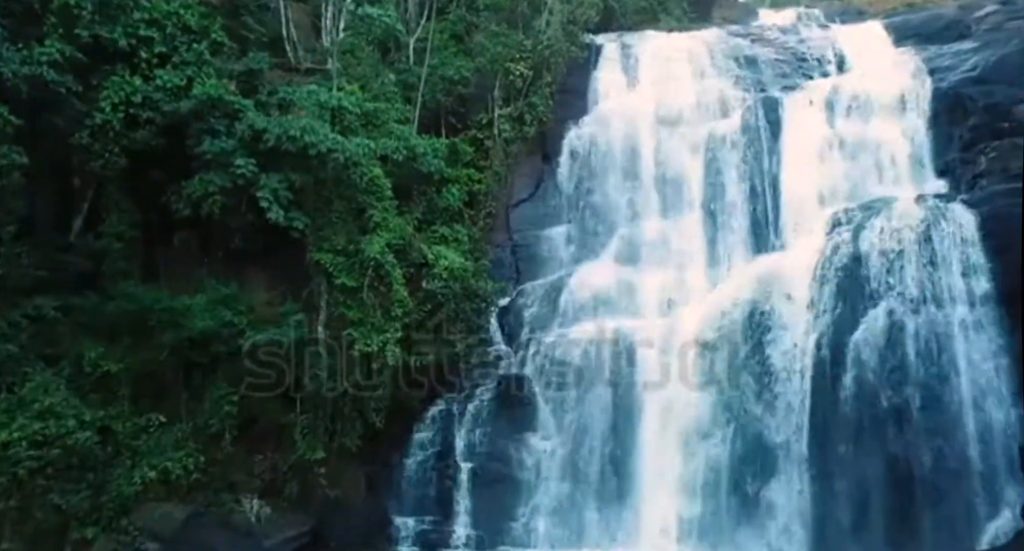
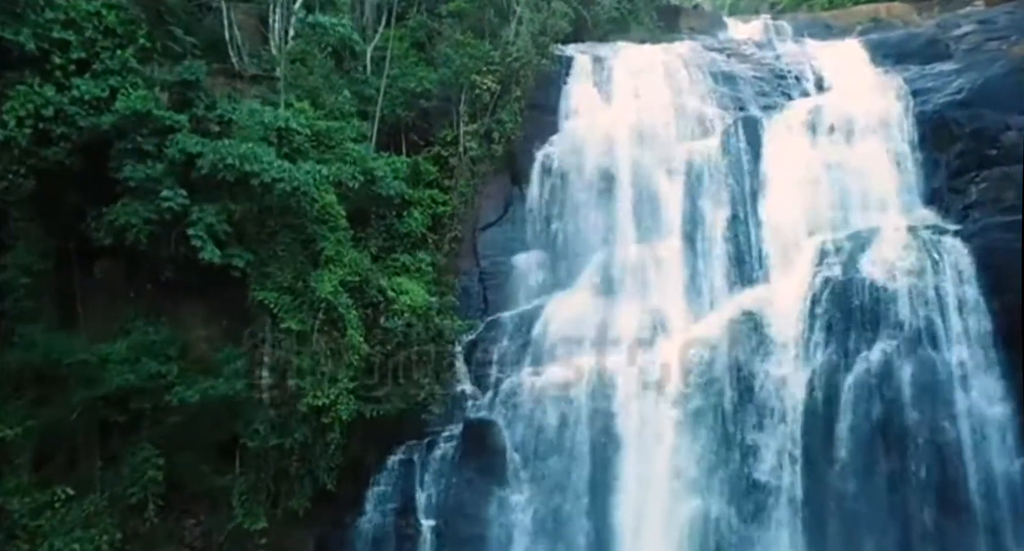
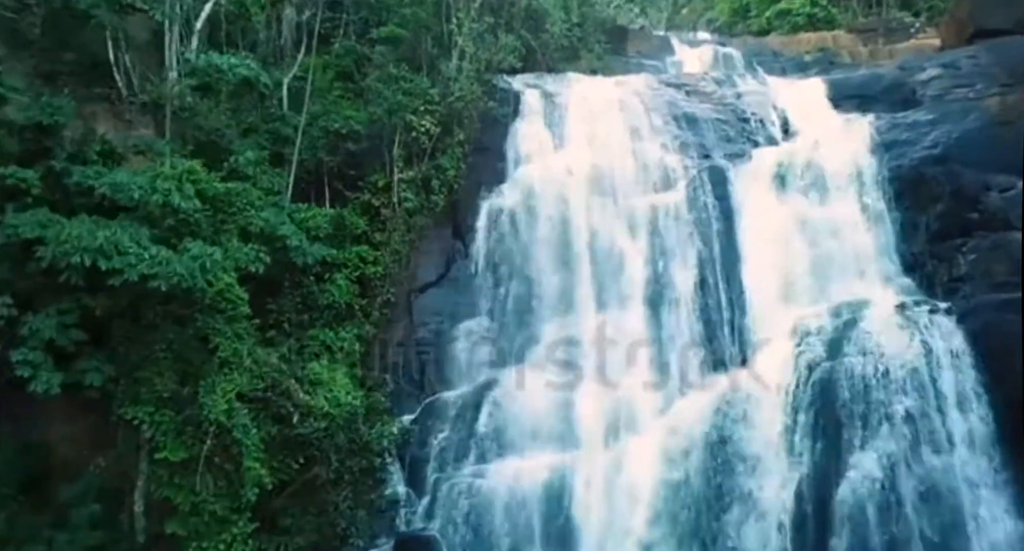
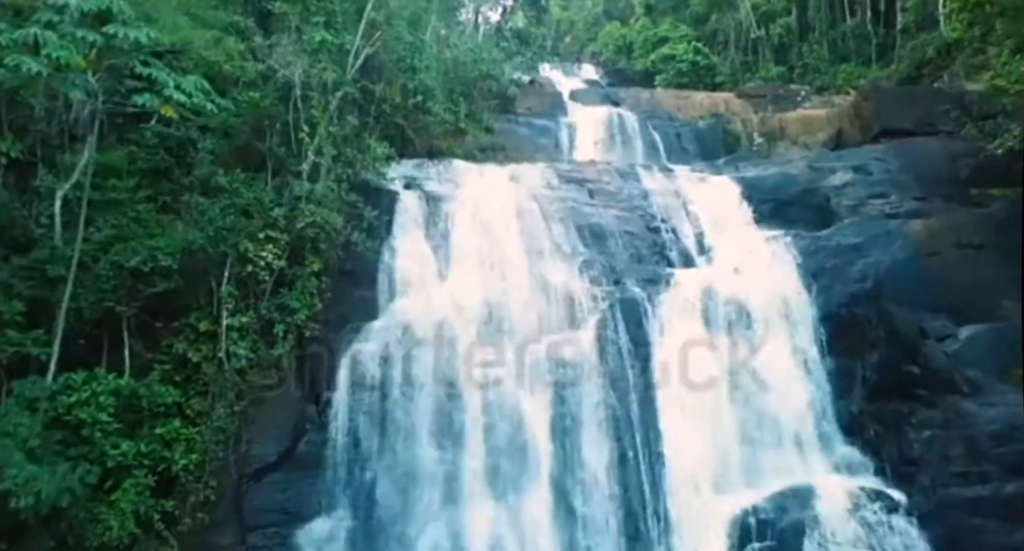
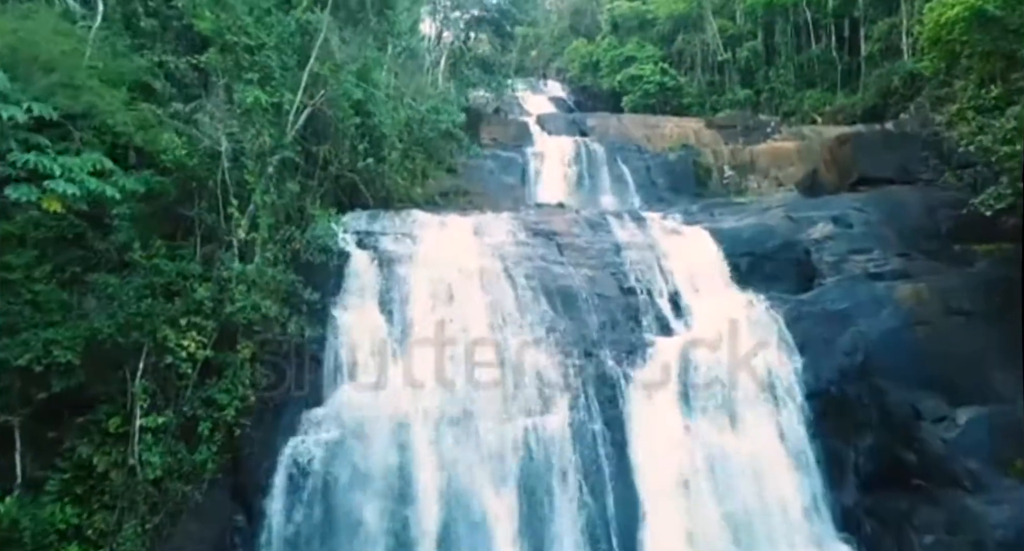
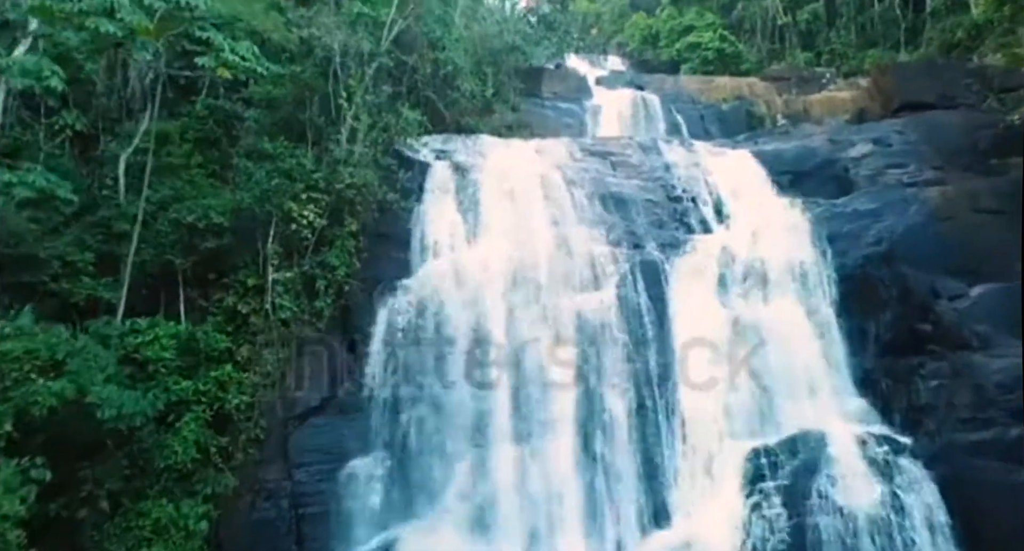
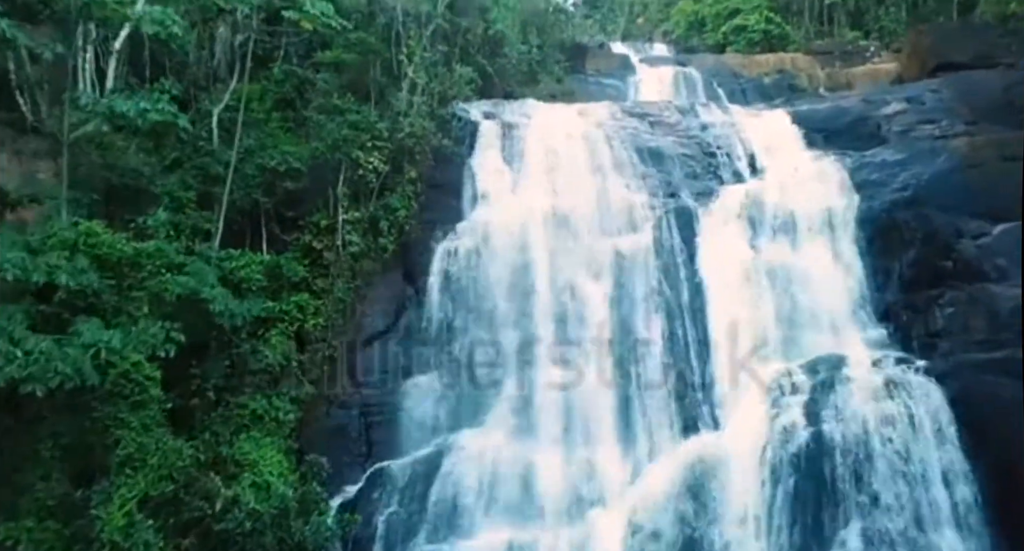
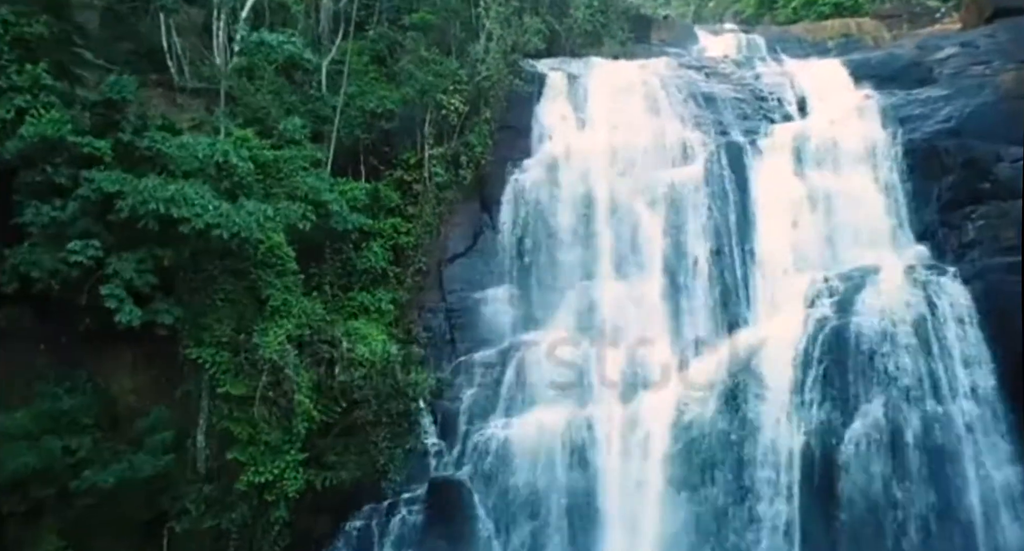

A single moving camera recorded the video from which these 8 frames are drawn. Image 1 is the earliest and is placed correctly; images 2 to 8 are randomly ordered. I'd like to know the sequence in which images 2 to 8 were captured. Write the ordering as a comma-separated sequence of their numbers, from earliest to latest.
2, 8, 3, 7, 6, 4, 5
